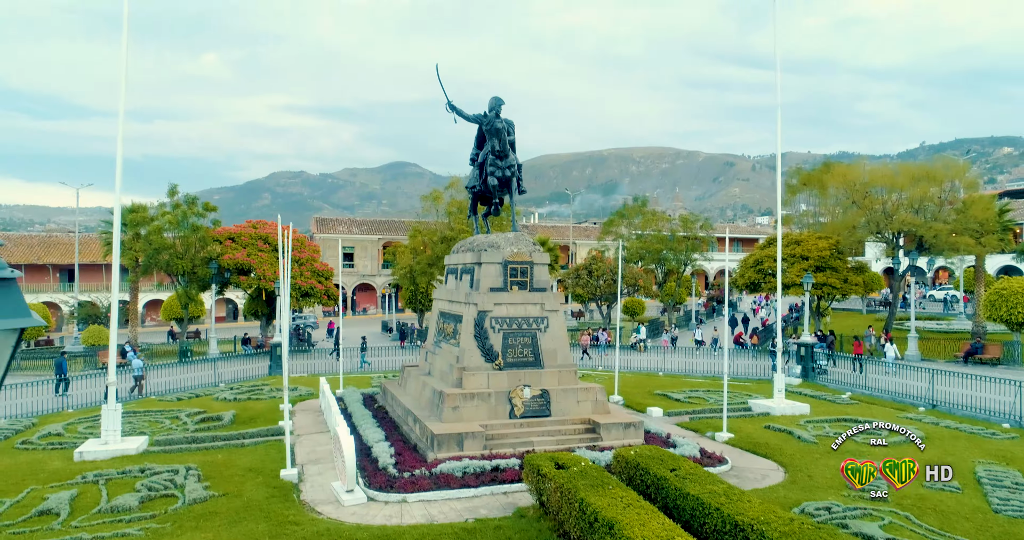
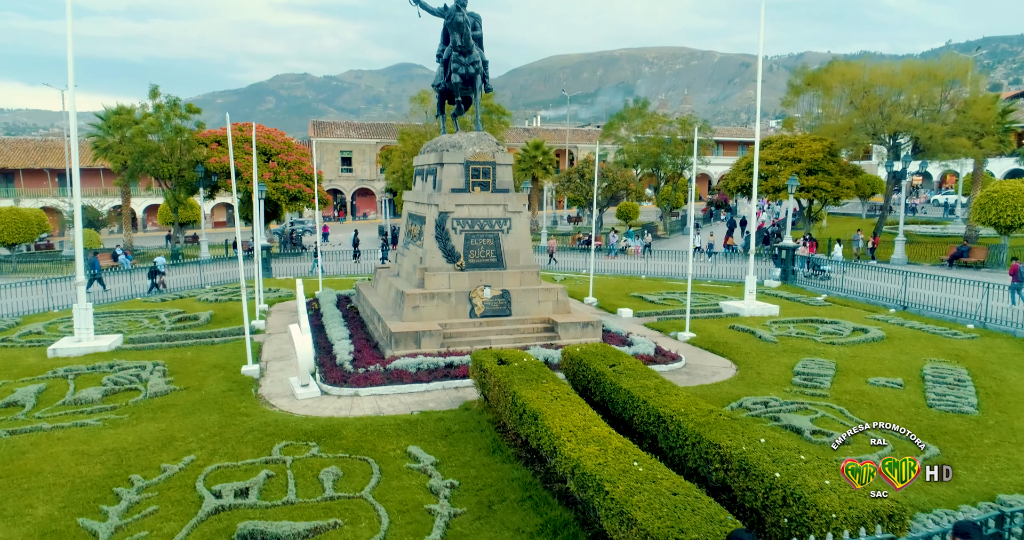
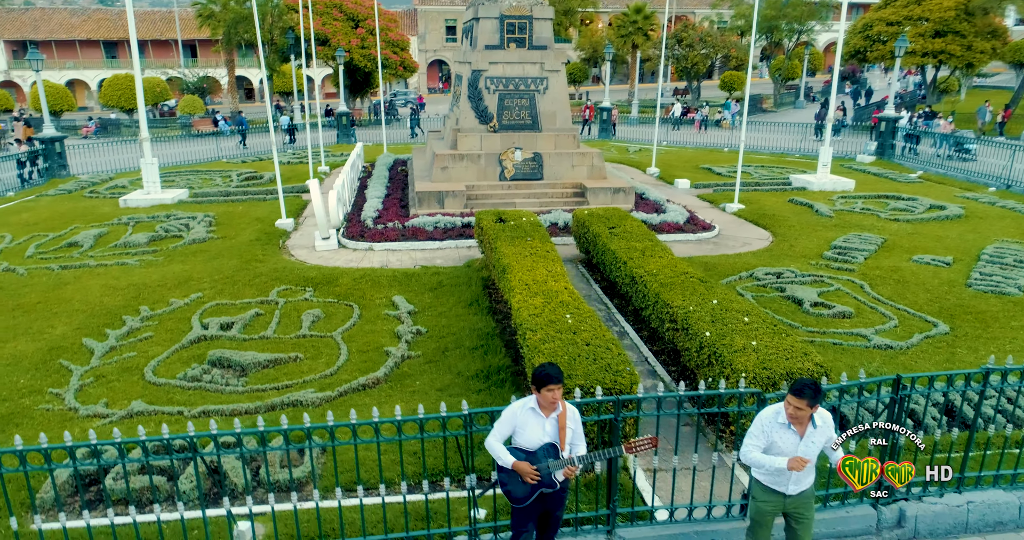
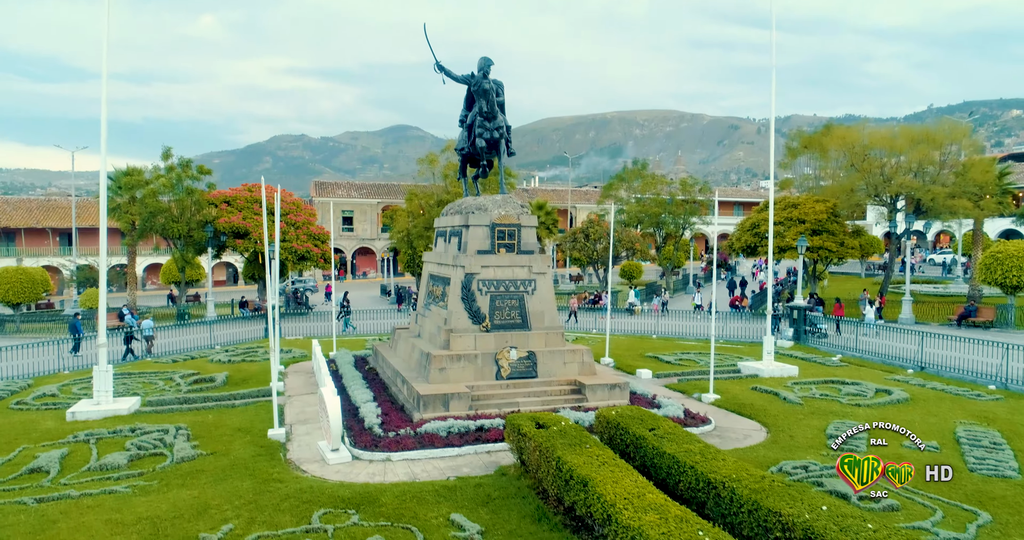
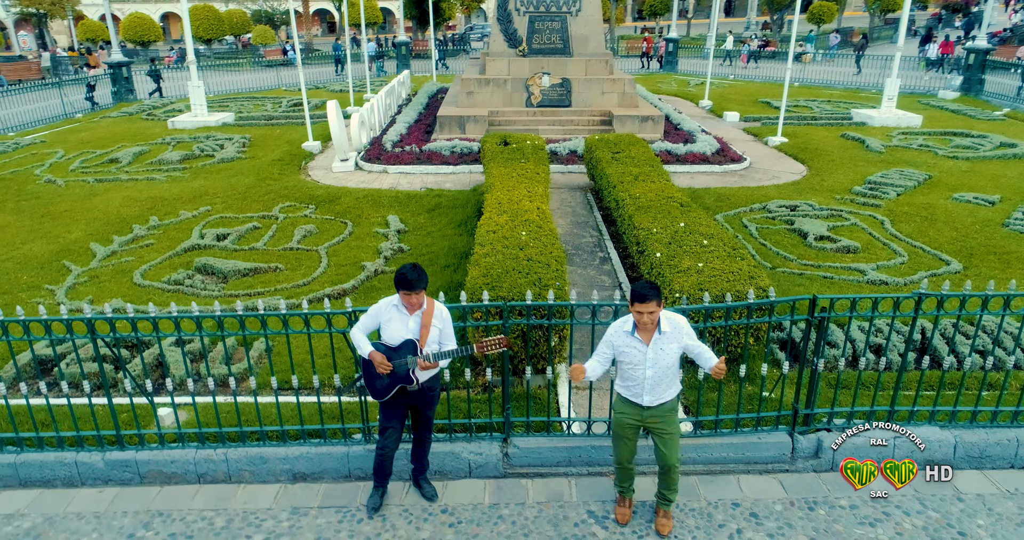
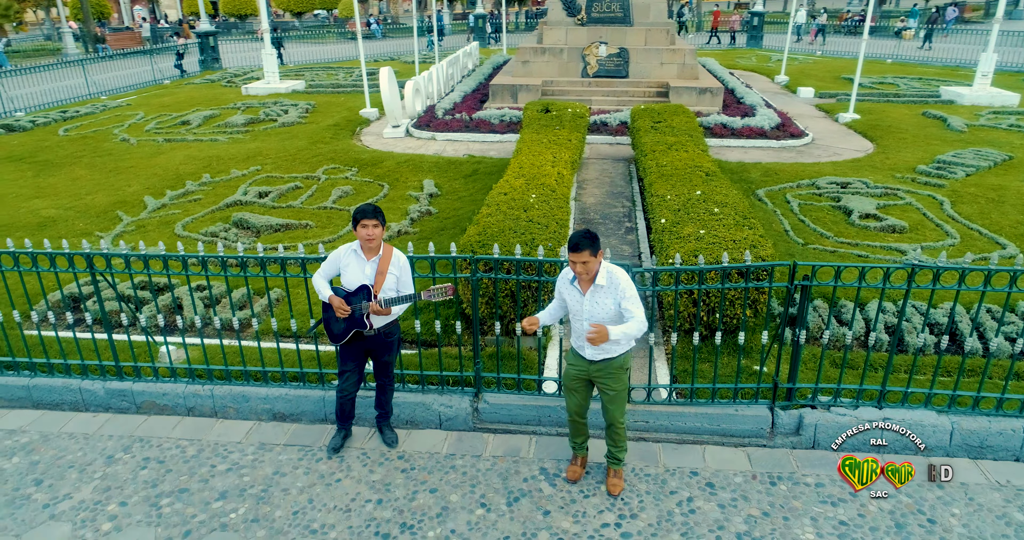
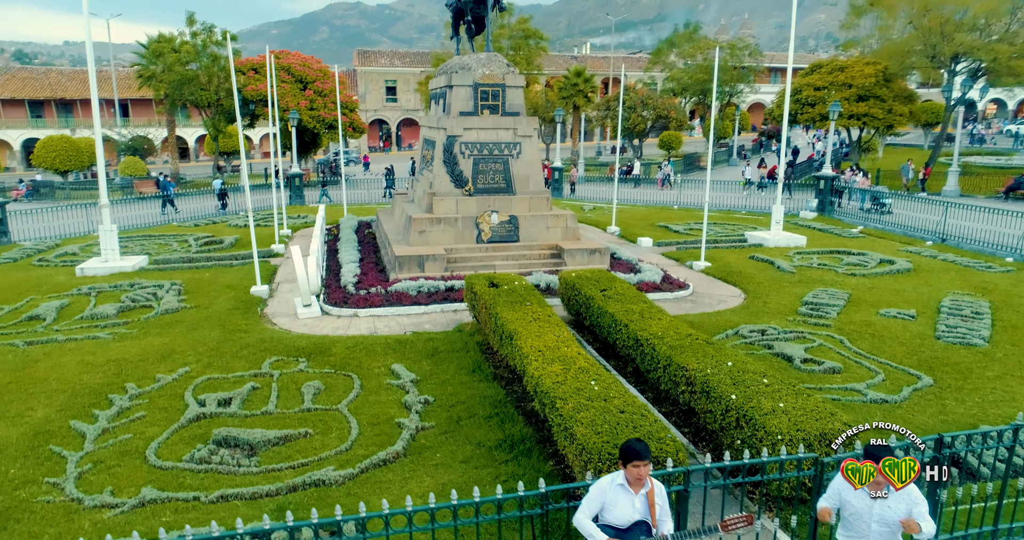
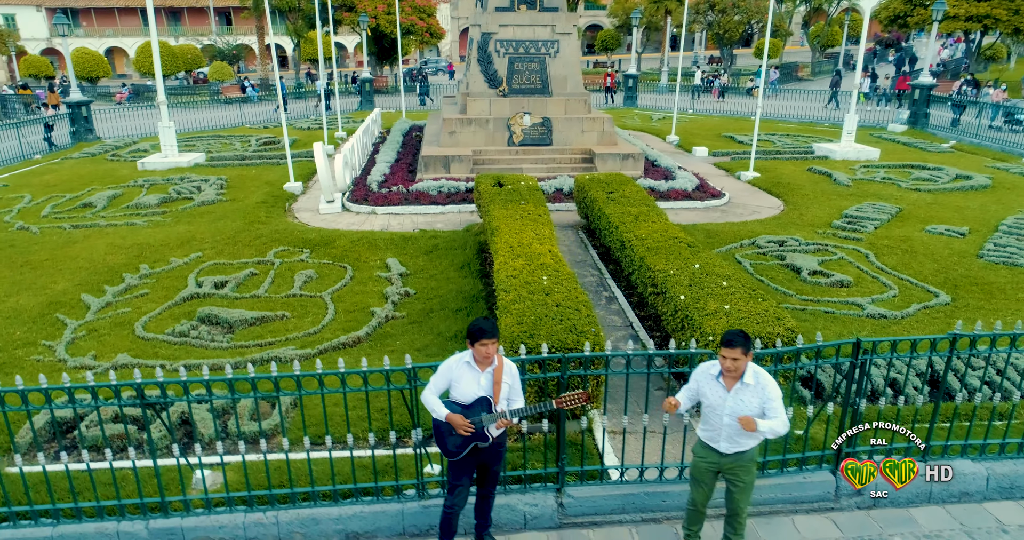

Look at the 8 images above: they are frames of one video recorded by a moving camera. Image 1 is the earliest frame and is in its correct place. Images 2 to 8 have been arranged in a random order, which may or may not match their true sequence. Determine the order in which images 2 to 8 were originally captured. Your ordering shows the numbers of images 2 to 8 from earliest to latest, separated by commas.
4, 2, 7, 3, 8, 5, 6
